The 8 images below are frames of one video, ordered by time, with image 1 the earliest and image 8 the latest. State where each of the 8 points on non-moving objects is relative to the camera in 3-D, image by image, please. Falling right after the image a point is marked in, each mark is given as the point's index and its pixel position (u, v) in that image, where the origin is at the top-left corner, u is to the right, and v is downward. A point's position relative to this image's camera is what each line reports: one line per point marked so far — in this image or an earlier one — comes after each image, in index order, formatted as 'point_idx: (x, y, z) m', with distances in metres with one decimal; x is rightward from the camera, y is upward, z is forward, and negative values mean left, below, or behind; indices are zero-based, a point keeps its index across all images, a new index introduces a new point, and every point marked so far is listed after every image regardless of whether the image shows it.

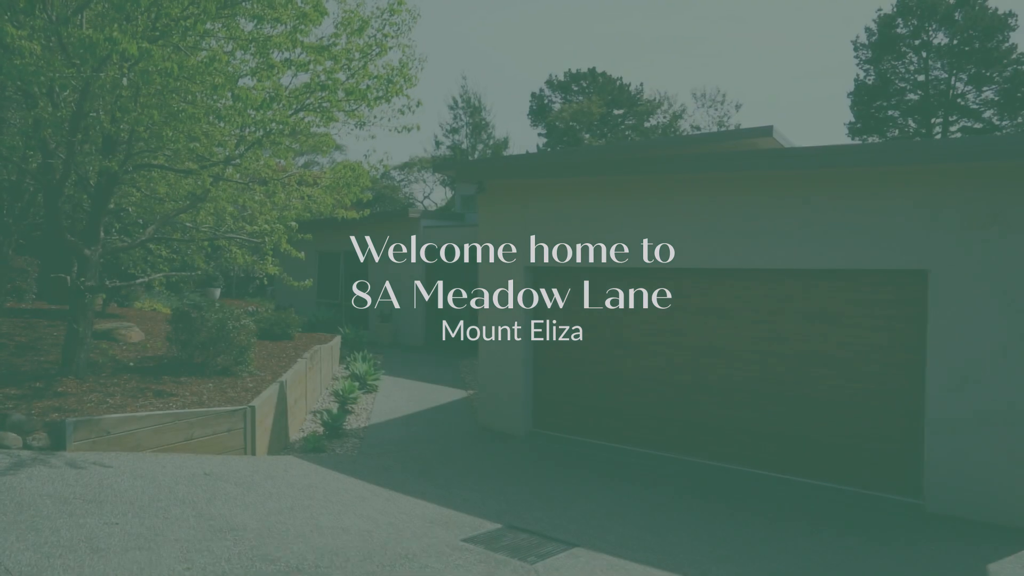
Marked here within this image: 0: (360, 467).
0: (-1.5, -1.8, +6.7) m
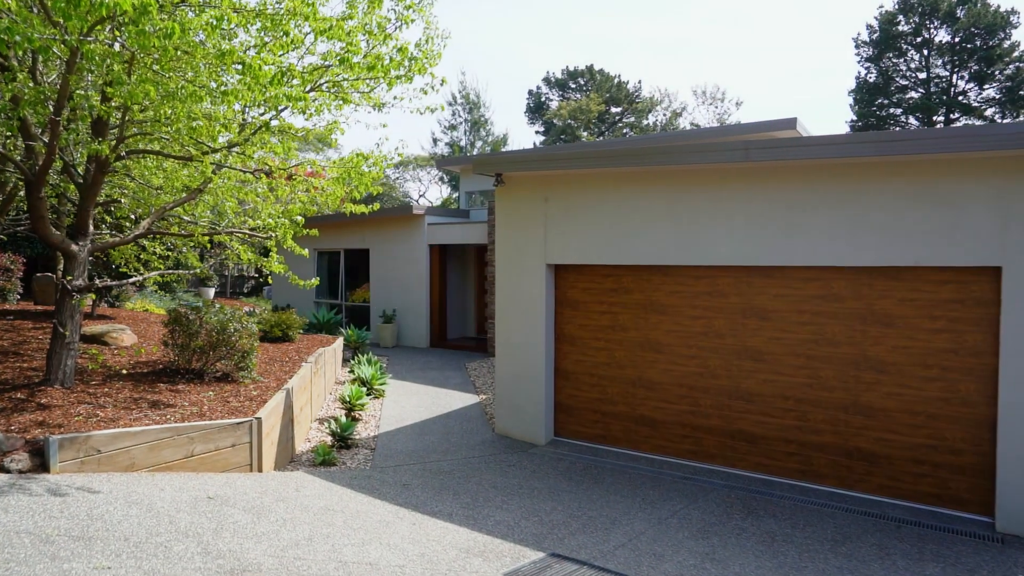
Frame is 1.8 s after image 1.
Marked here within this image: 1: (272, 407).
0: (-1.3, -1.8, +6.1) m
1: (-2.3, -1.1, +6.2) m
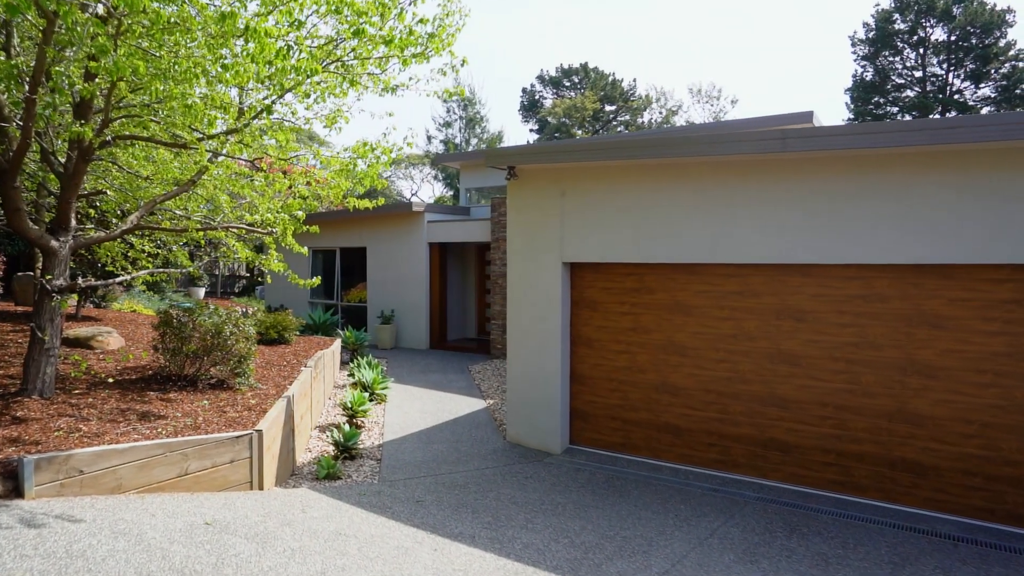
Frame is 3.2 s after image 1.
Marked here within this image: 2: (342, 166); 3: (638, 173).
0: (-1.1, -1.8, +5.6) m
1: (-2.1, -1.1, +5.7) m
2: (-2.1, +2.0, +9.4) m
3: (+1.4, +1.3, +7.3) m
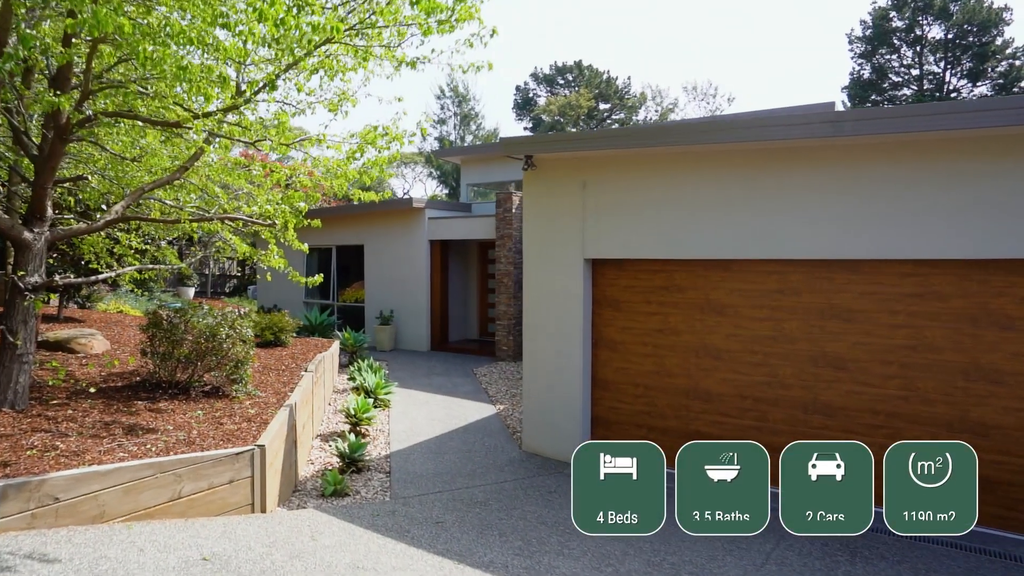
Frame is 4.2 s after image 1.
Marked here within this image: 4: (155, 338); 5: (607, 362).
0: (-0.8, -1.8, +5.0) m
1: (-1.9, -1.1, +5.2) m
2: (-2.0, +2.0, +8.8) m
3: (+1.6, +1.3, +6.8) m
4: (-3.5, -0.5, +6.3) m
5: (+1.1, -0.8, +7.4) m
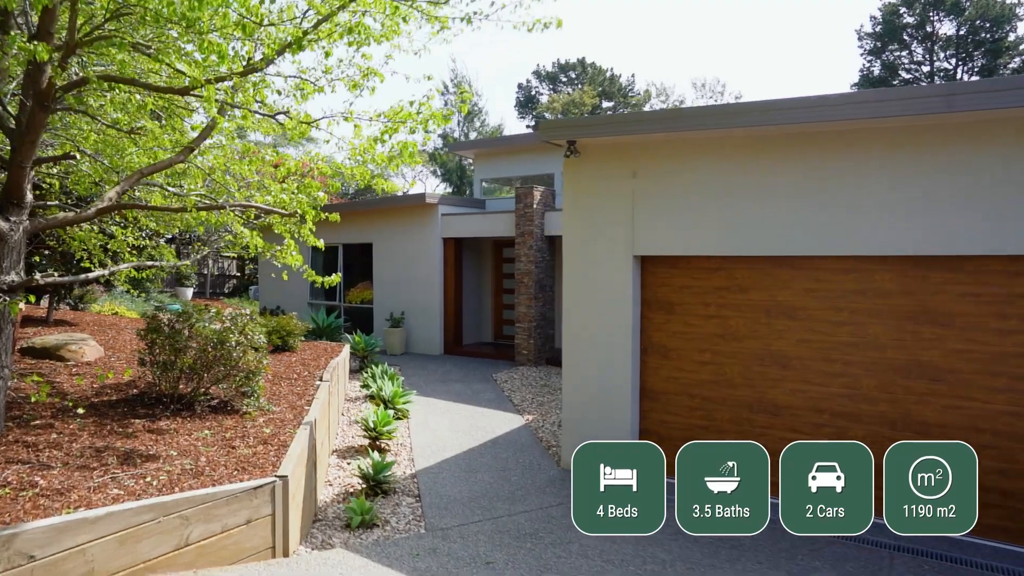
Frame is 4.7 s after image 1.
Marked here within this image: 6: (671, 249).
0: (-0.4, -1.8, +4.3) m
1: (-1.4, -1.1, +4.4) m
2: (-1.6, +2.0, +8.0) m
3: (+2.0, +1.3, +6.1) m
4: (-3.0, -0.5, +5.6) m
5: (+1.5, -0.8, +6.7) m
6: (+1.5, +0.4, +6.4) m
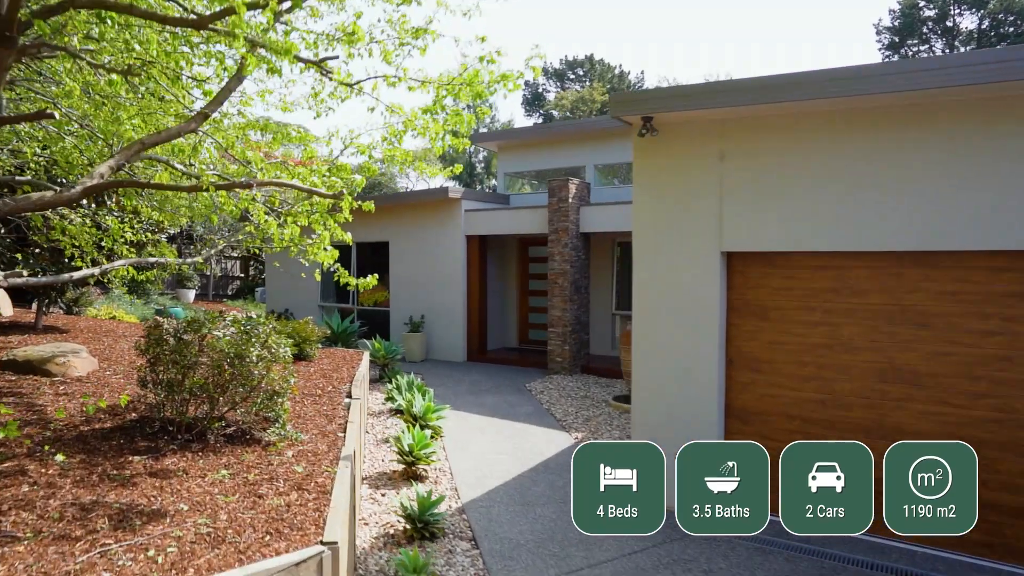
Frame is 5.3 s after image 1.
0: (+0.2, -1.8, +3.3) m
1: (-0.9, -1.1, +3.4) m
2: (-1.0, +2.0, +7.1) m
3: (+2.6, +1.3, +5.1) m
4: (-2.5, -0.5, +4.6) m
5: (+2.0, -0.9, +5.7) m
6: (+2.1, +0.4, +5.4) m
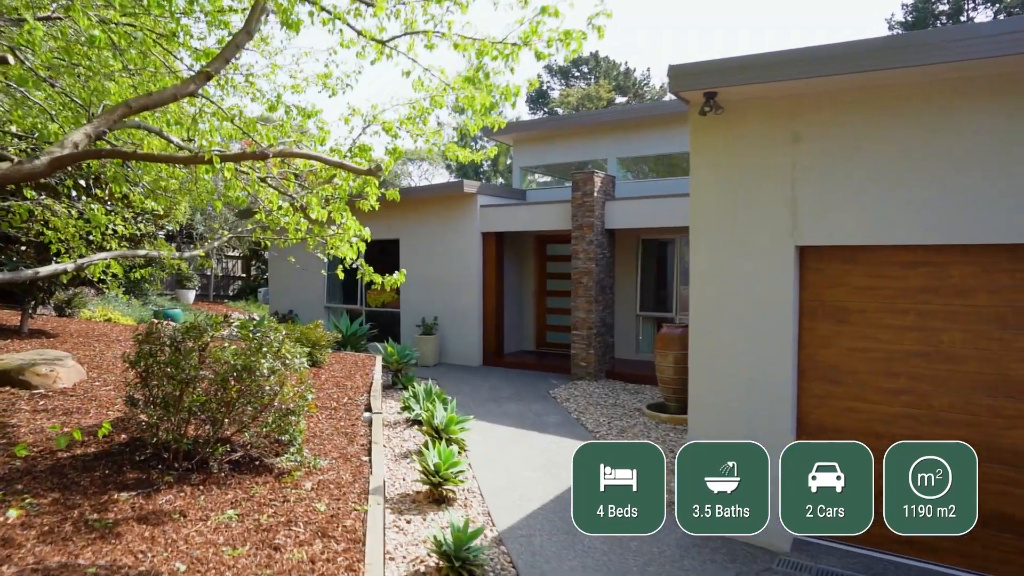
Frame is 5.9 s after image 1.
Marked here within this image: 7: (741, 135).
0: (+0.5, -1.8, +2.6) m
1: (-0.5, -1.1, +2.7) m
2: (-0.7, +2.0, +6.4) m
3: (+2.9, +1.3, +4.4) m
4: (-2.2, -0.5, +3.9) m
5: (+2.4, -0.8, +5.0) m
6: (+2.4, +0.4, +4.7) m
7: (+1.7, +1.2, +5.1) m
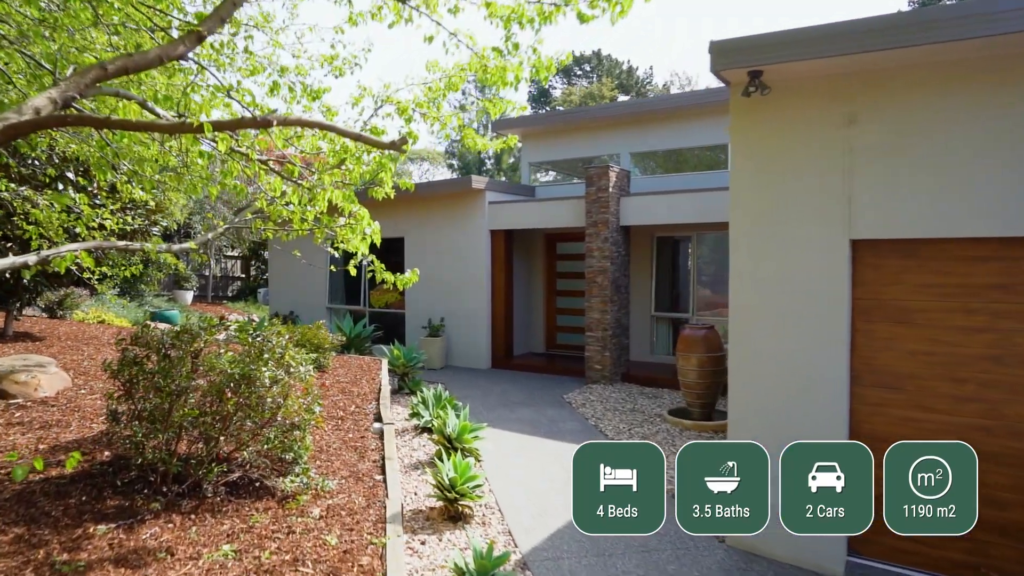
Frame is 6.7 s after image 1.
0: (+0.7, -1.8, +2.1) m
1: (-0.4, -1.1, +2.3) m
2: (-0.5, +2.0, +5.9) m
3: (+3.1, +1.3, +3.9) m
4: (-2.0, -0.5, +3.4) m
5: (+2.5, -0.8, +4.5) m
6: (+2.6, +0.4, +4.3) m
7: (+1.9, +1.2, +4.6) m
